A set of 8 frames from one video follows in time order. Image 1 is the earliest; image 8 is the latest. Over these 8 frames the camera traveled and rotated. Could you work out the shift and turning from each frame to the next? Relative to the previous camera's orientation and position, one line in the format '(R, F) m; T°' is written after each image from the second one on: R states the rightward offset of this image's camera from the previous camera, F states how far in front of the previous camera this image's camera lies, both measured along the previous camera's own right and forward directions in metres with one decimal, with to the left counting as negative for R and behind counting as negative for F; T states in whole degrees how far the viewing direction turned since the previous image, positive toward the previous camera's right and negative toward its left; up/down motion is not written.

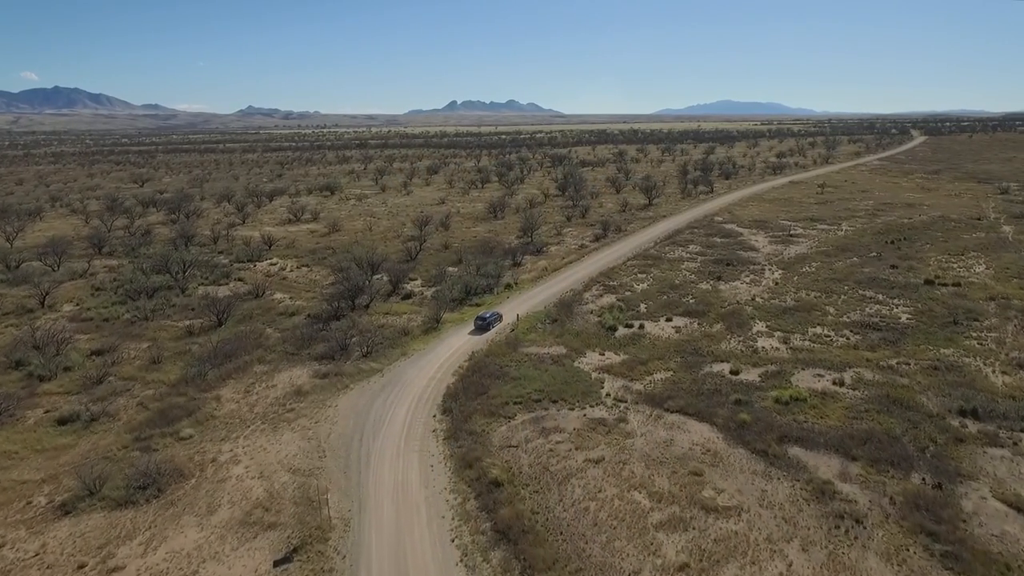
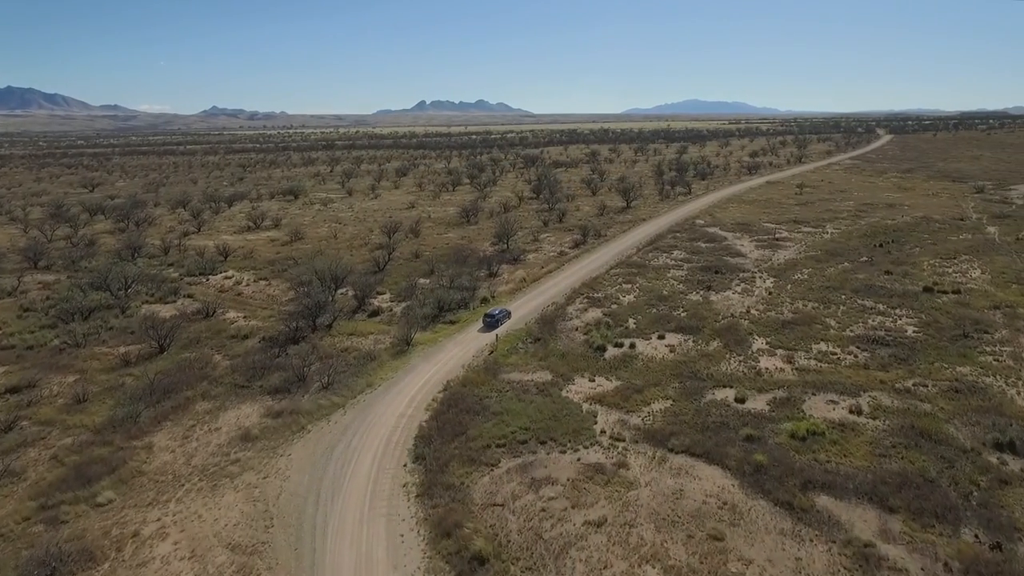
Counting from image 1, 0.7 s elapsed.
(-0.2, +2.9) m; +2°
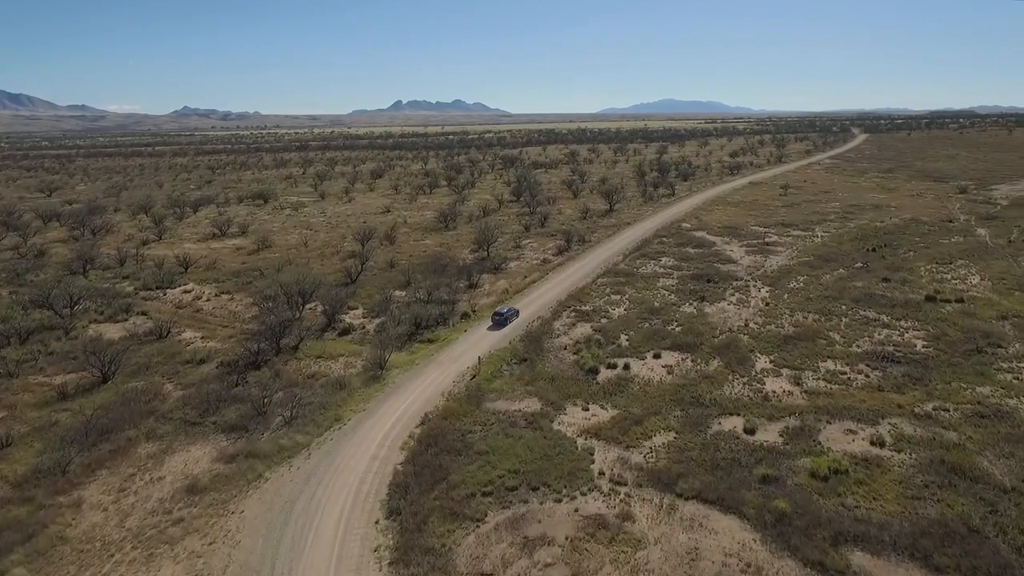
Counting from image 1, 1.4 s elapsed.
(-0.2, +2.4) m; +2°
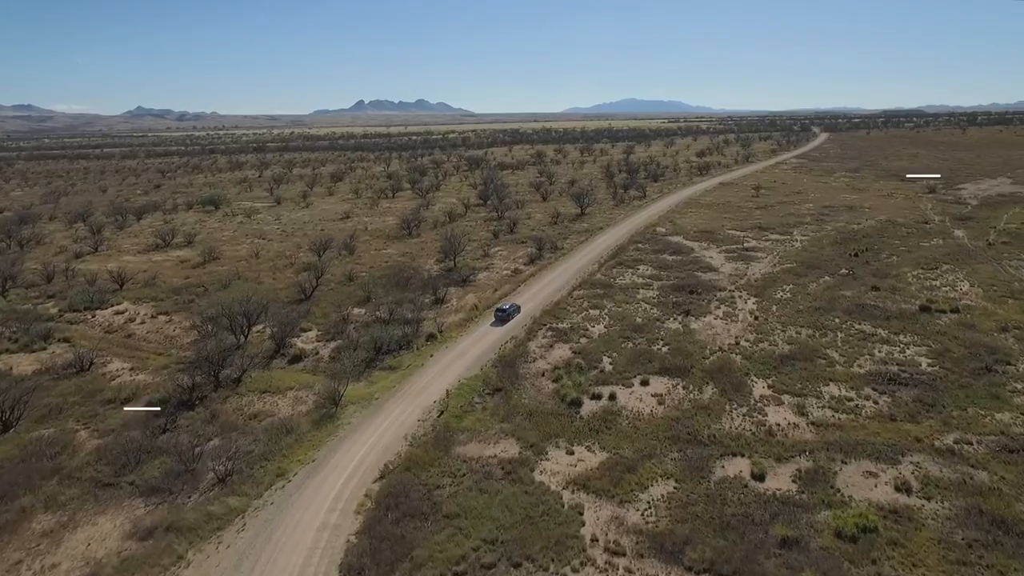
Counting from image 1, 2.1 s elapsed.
(-0.1, +2.9) m; +3°
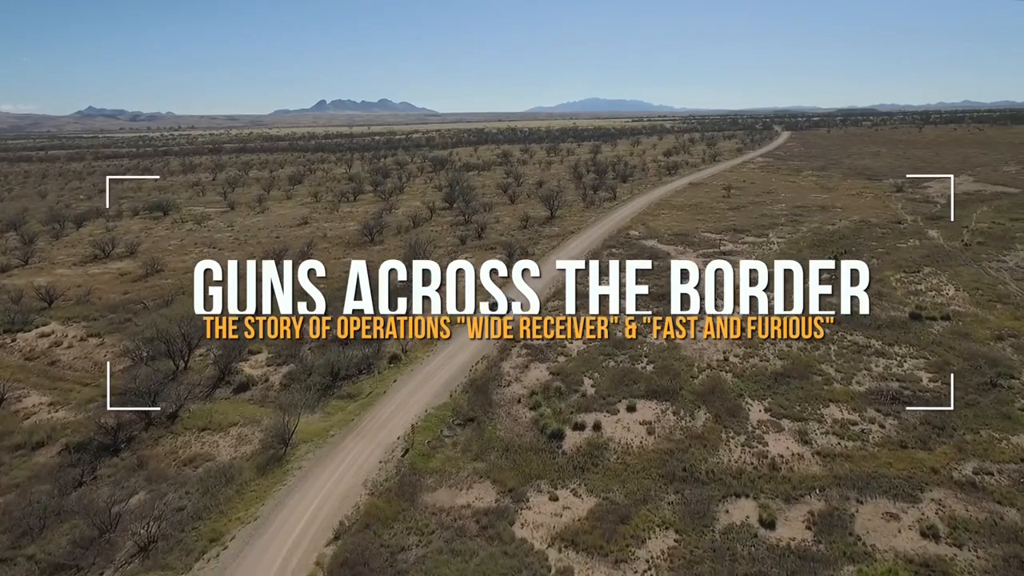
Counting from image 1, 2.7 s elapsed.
(-0.1, +2.5) m; +3°
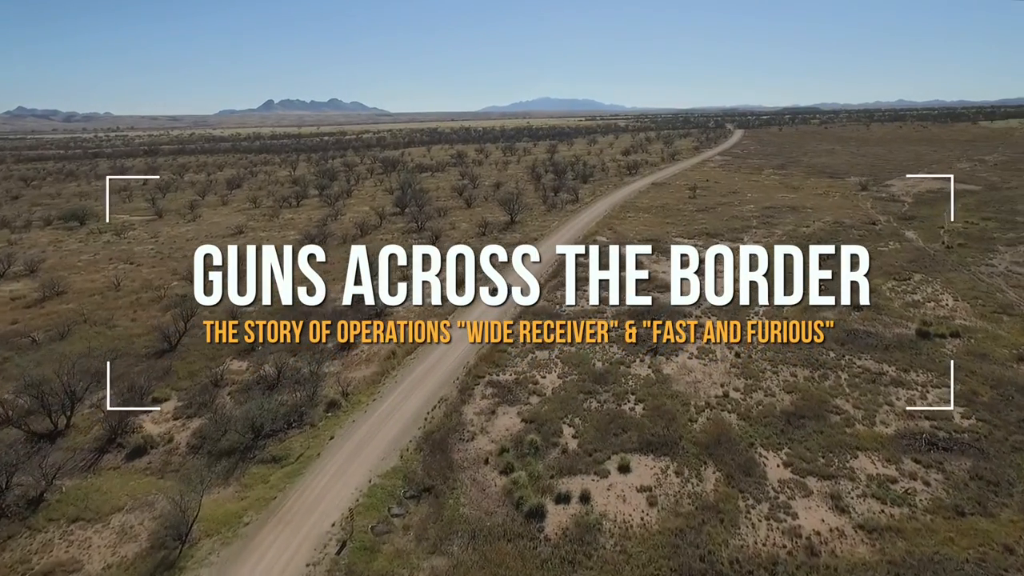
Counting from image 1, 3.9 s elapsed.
(-0.2, +4.3) m; +4°
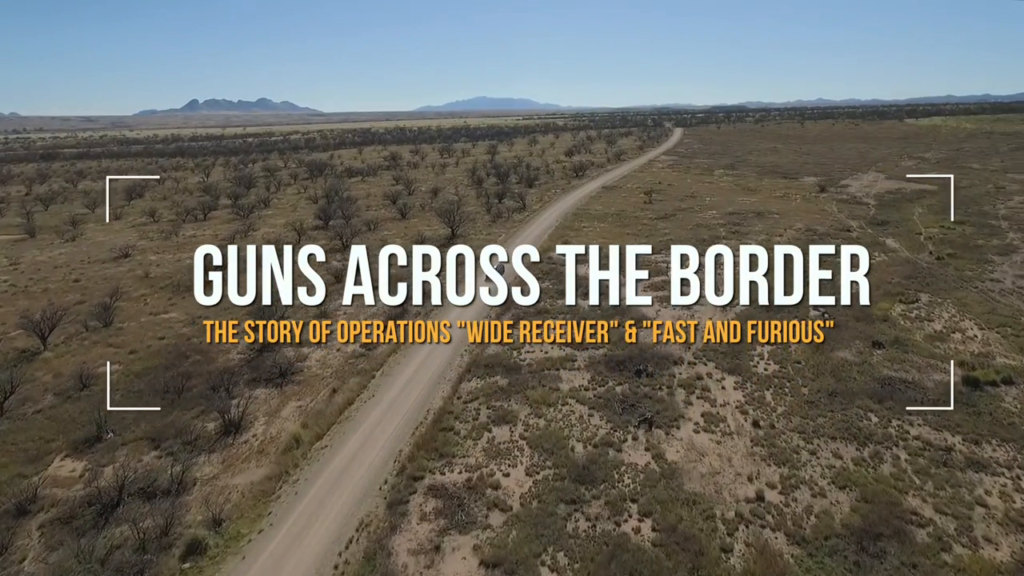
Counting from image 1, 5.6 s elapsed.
(-0.1, +6.9) m; +5°
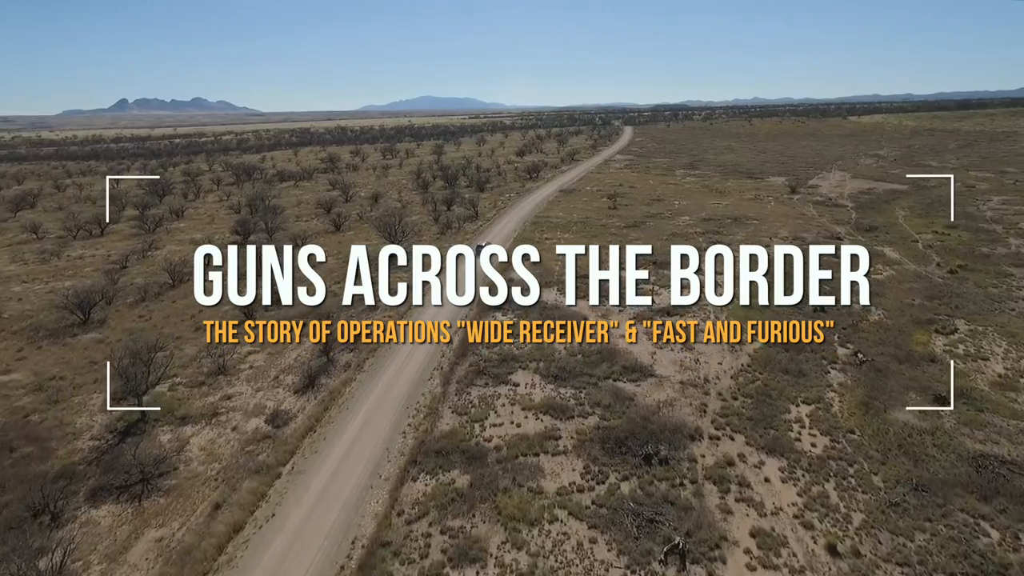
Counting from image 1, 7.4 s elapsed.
(-0.2, +6.7) m; +4°
